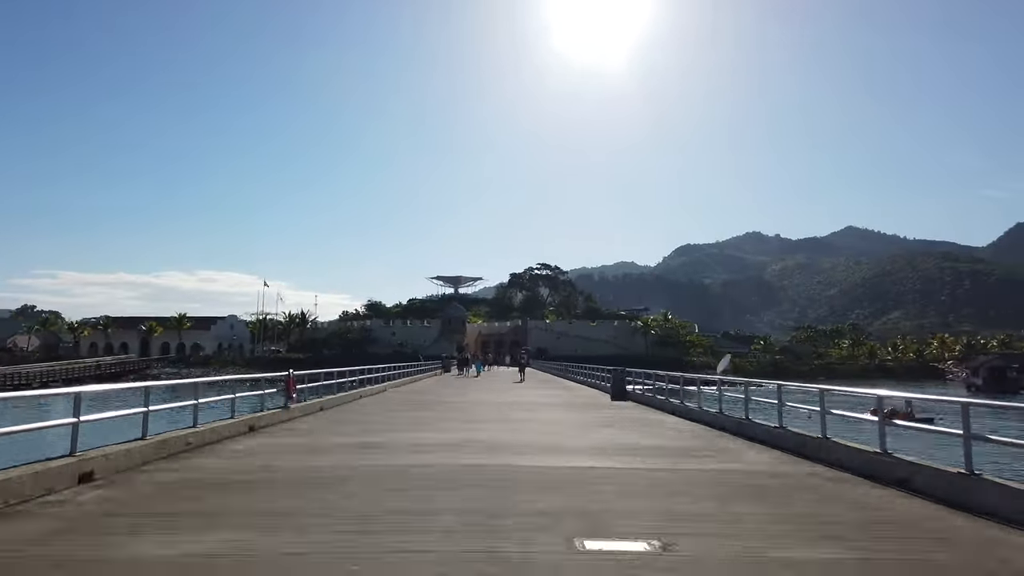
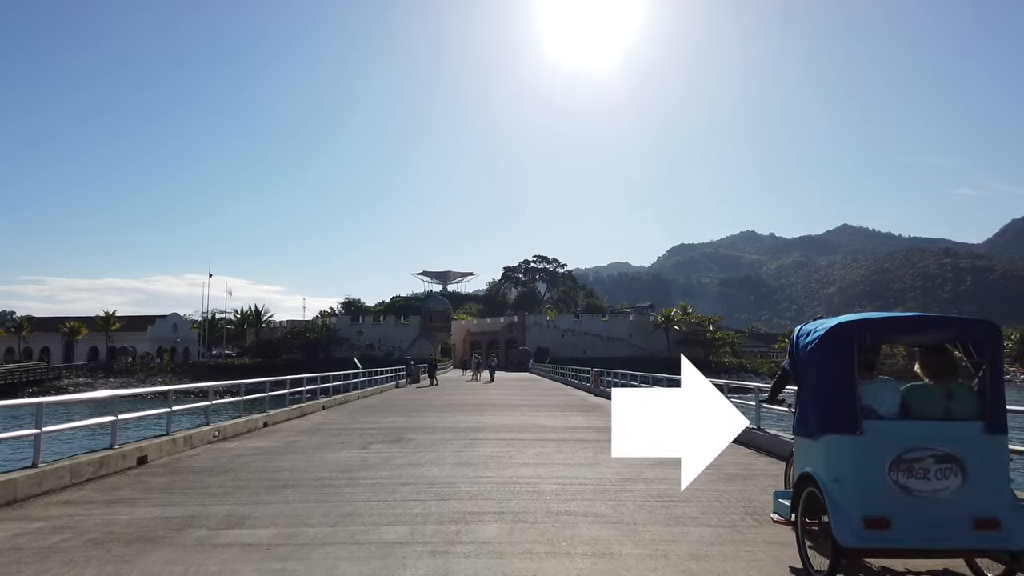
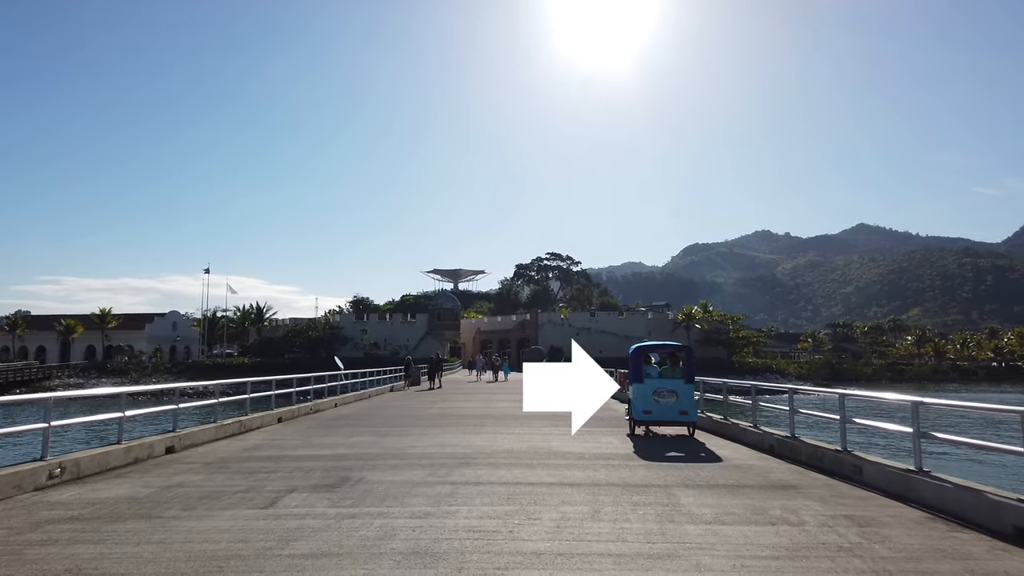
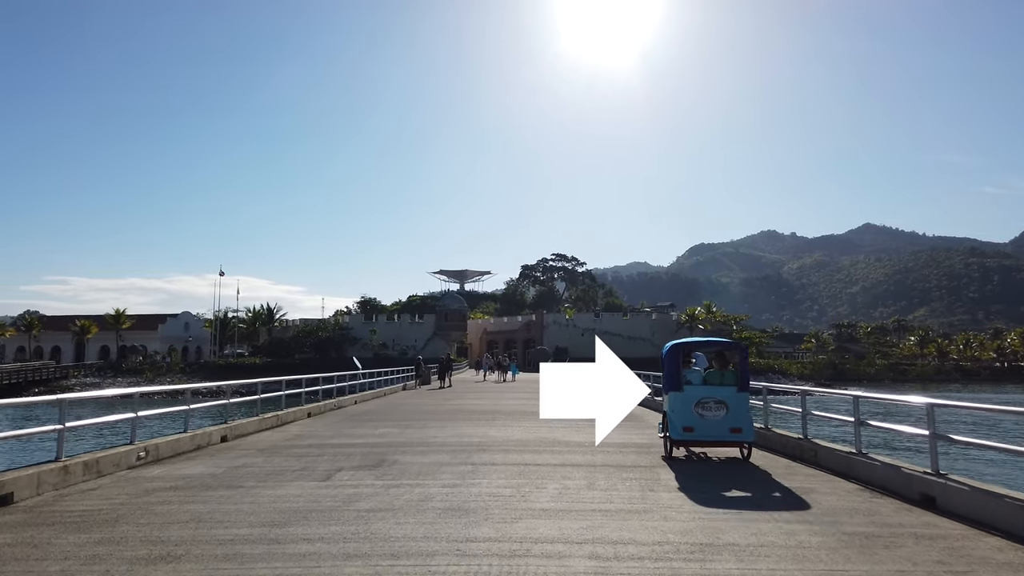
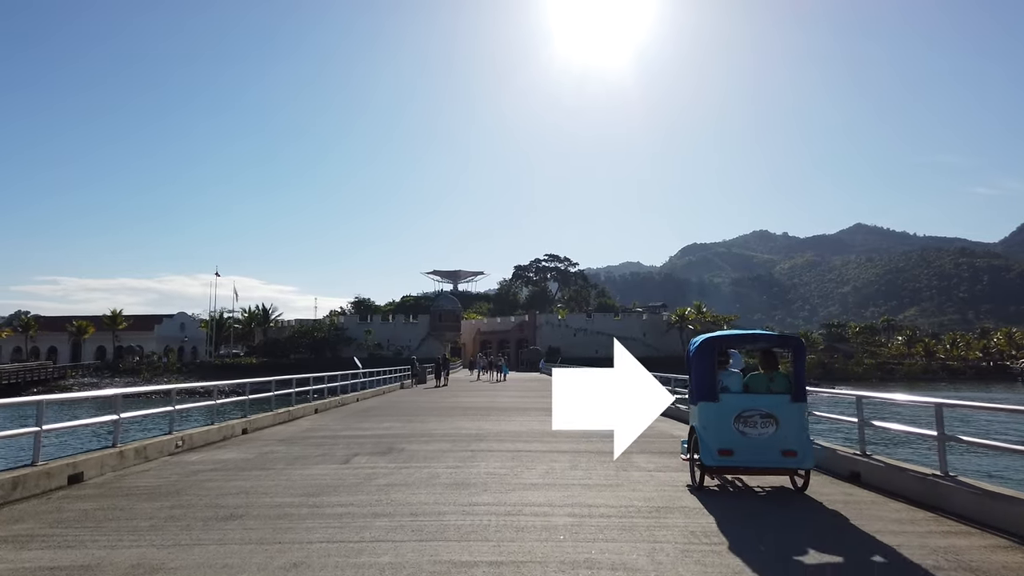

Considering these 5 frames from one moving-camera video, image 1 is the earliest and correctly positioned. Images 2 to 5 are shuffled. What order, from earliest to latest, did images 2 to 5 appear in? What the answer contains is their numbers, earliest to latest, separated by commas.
2, 5, 4, 3
